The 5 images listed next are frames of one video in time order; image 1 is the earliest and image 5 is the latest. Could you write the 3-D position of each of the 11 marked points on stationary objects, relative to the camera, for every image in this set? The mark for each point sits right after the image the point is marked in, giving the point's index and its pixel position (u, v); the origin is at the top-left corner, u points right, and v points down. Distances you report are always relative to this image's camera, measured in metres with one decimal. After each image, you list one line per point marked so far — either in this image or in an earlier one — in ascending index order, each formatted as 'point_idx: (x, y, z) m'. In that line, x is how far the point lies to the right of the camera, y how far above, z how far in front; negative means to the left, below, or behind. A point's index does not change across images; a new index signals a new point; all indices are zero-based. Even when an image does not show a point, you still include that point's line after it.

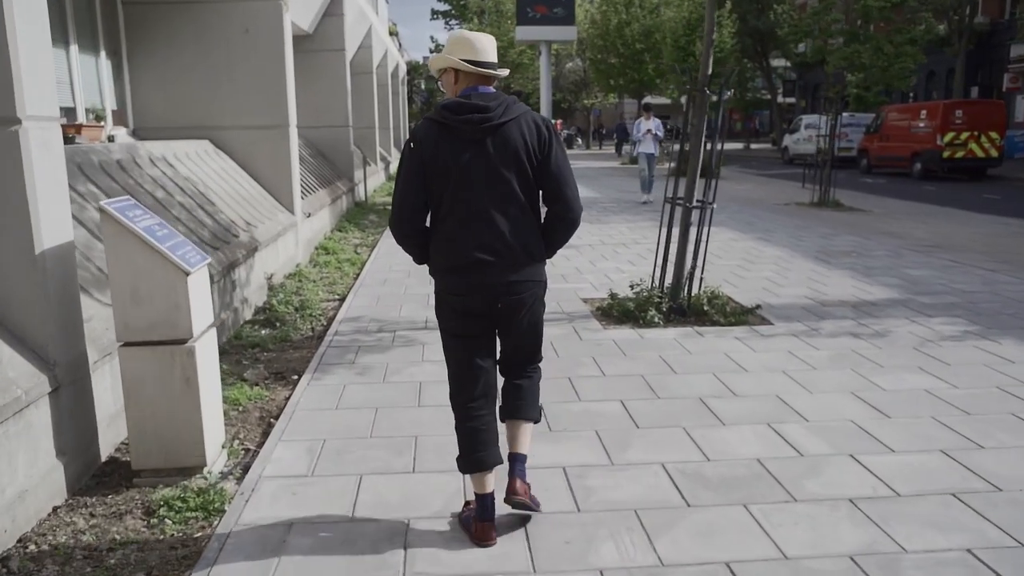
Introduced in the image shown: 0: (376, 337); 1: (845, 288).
0: (-1.1, -0.4, +6.4) m
1: (+3.6, 0.0, +8.3) m
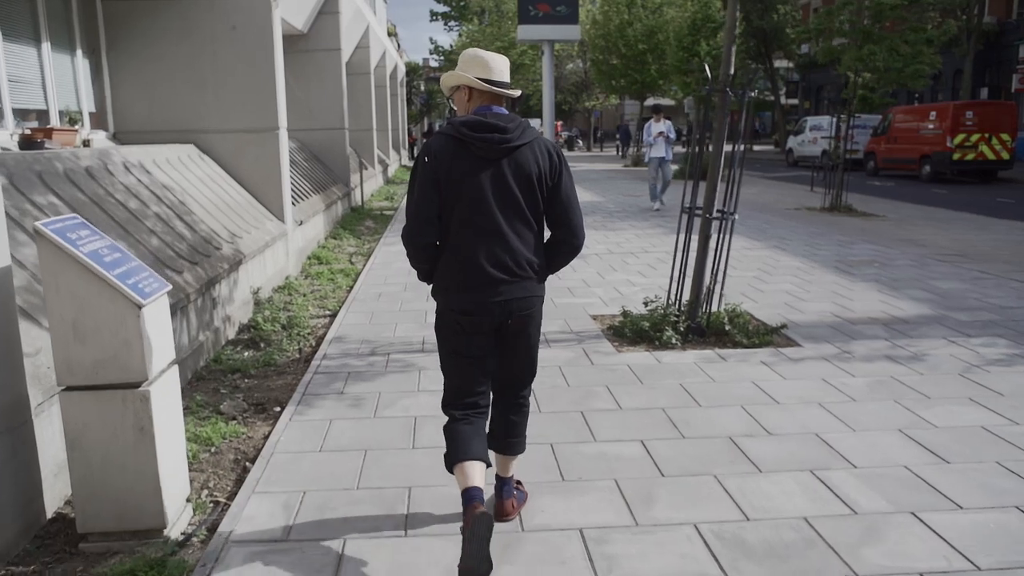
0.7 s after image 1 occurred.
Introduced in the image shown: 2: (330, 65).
0: (-1.1, -0.6, +5.9) m
1: (+3.6, -0.1, +7.7) m
2: (-3.6, +4.4, +15.3) m
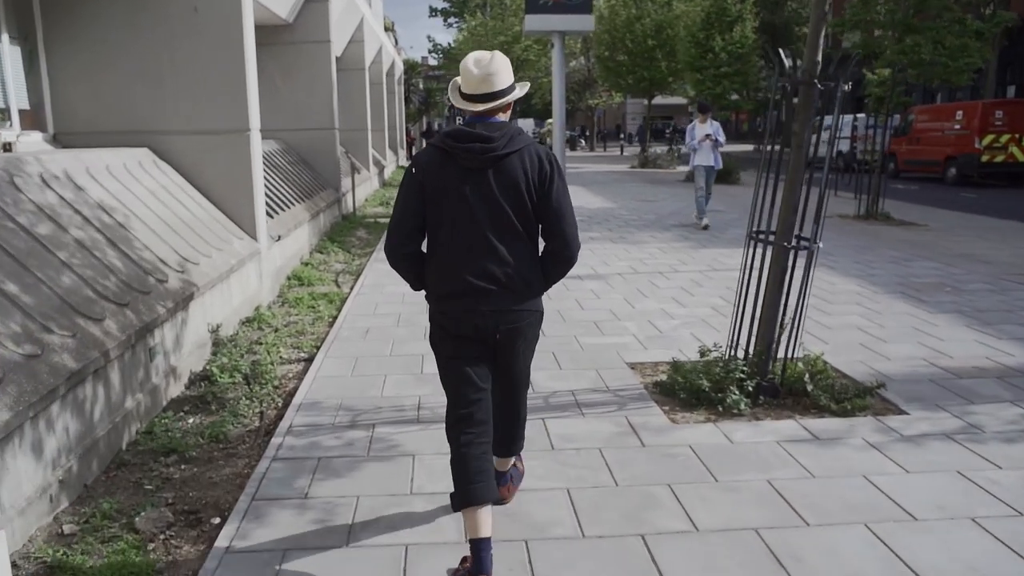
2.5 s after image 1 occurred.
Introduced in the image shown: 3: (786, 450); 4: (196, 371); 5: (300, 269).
0: (-1.0, -0.9, +4.4) m
1: (+3.7, -0.5, +6.3) m
2: (-3.4, +4.1, +13.8) m
3: (+1.5, -0.9, +4.3) m
4: (-2.3, -0.6, +5.8) m
5: (-2.7, +0.2, +9.7) m
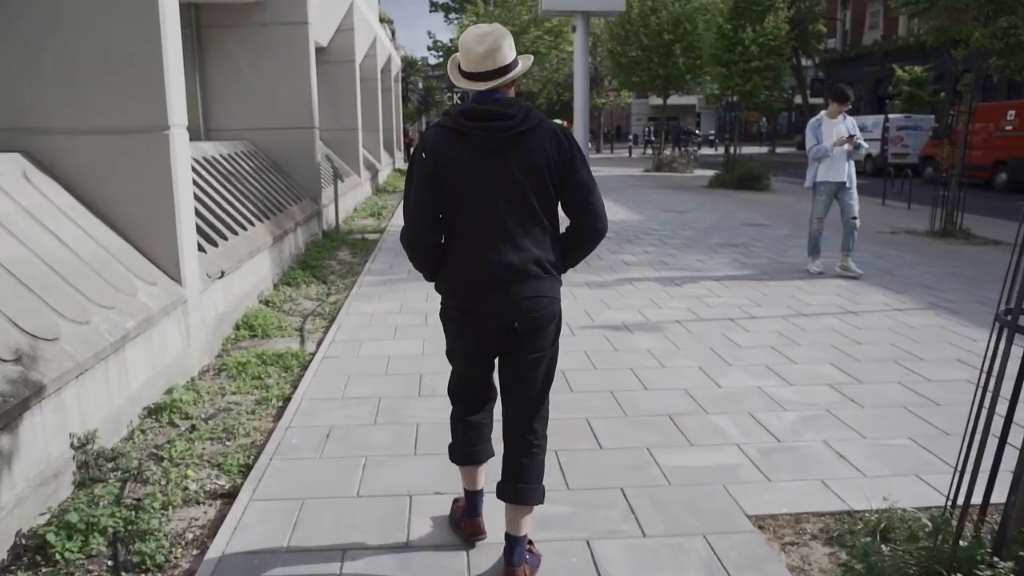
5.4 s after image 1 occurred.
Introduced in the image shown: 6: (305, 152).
0: (-0.7, -1.3, +2.1) m
1: (+3.9, -0.9, +4.0) m
2: (-3.2, +3.6, +11.5) m
3: (+1.7, -1.4, +1.9) m
4: (-2.1, -1.1, +3.4) m
5: (-2.4, -0.2, +7.4) m
6: (-3.2, +2.1, +11.9) m
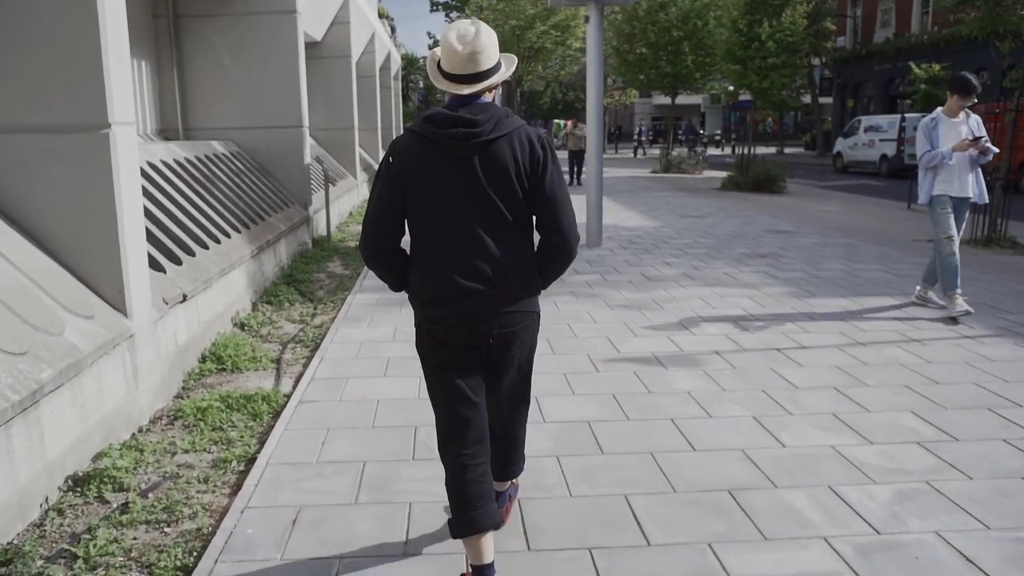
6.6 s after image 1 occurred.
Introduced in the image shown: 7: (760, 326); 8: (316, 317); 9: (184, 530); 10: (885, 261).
0: (-0.7, -1.5, +1.1) m
1: (+4.0, -1.1, +3.0) m
2: (-3.1, +3.4, +10.5) m
3: (+1.8, -1.6, +0.9) m
4: (-2.0, -1.3, +2.4) m
5: (-2.4, -0.4, +6.4) m
6: (-3.1, +1.9, +10.9) m
7: (+2.2, -0.3, +6.7) m
8: (-1.9, -0.3, +7.4) m
9: (-1.5, -1.1, +3.7) m
10: (+4.9, +0.4, +10.3) m
